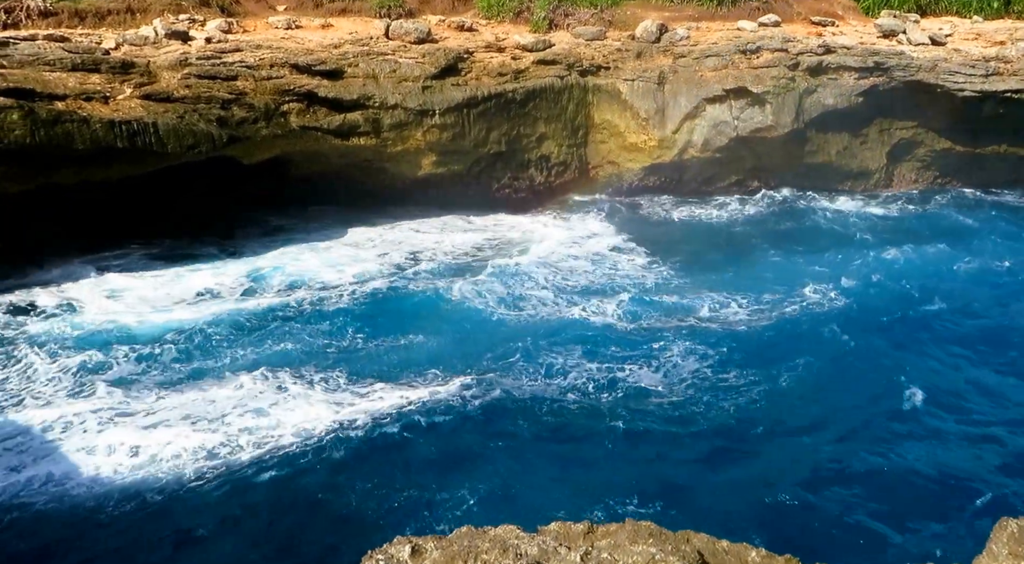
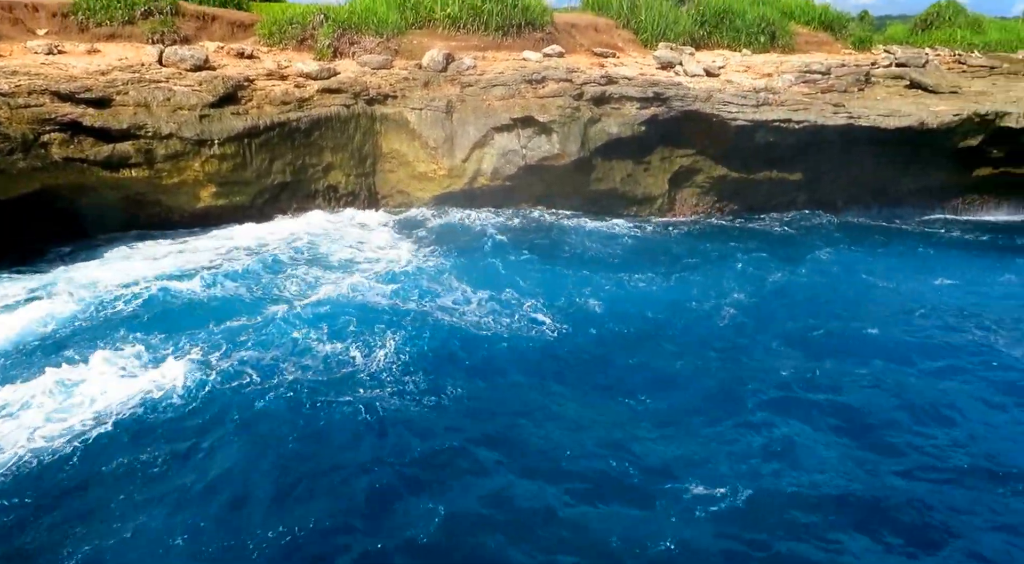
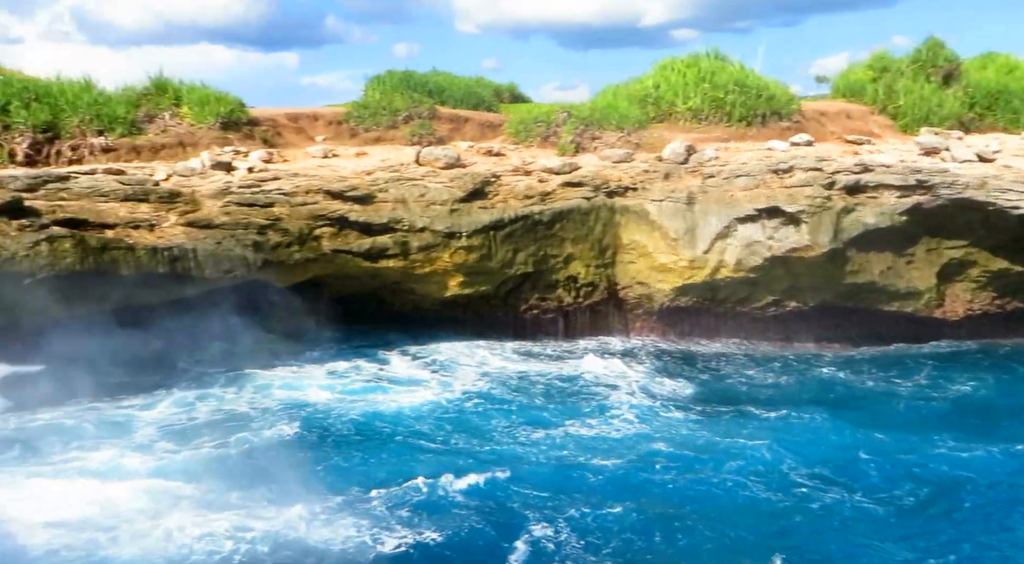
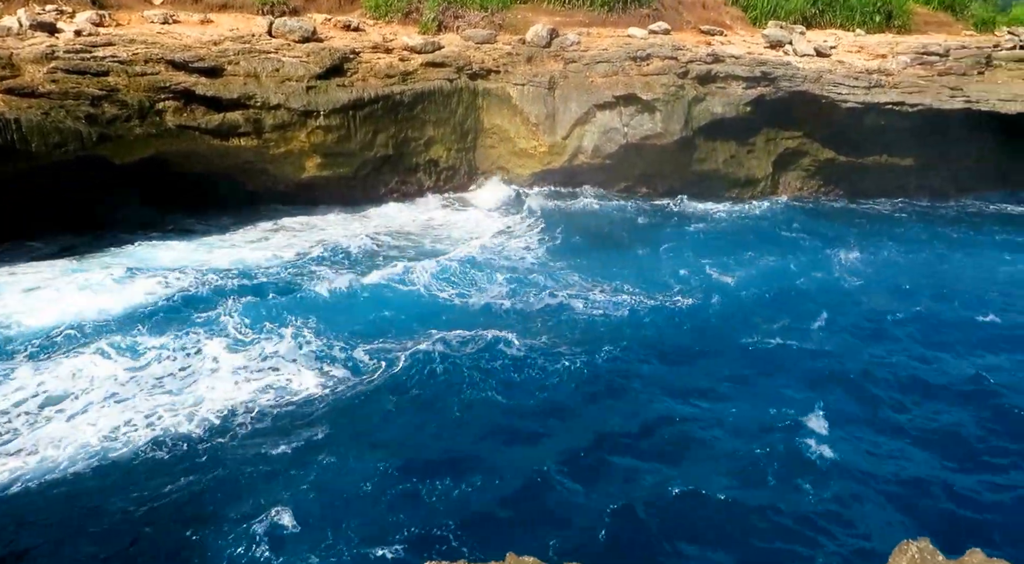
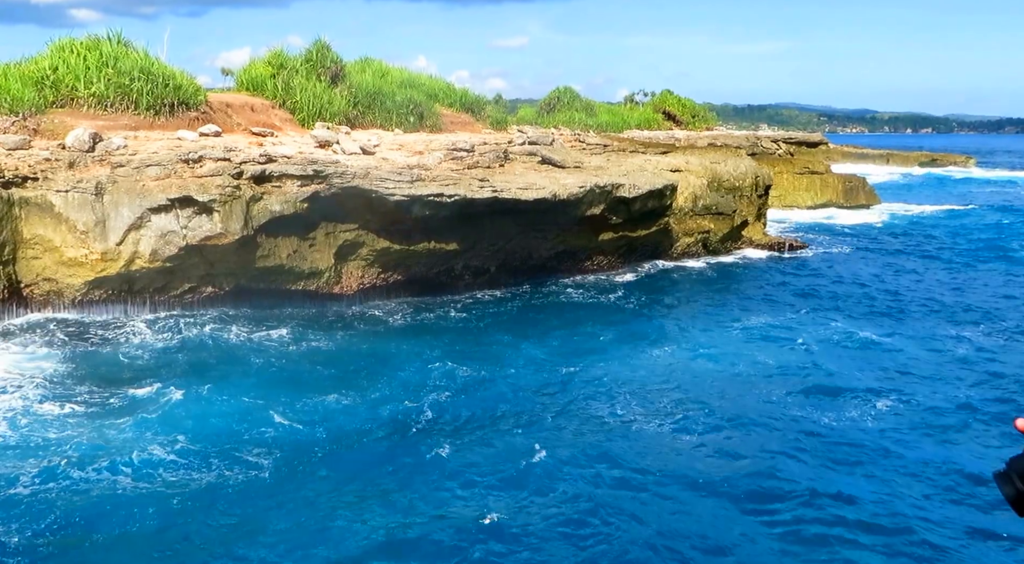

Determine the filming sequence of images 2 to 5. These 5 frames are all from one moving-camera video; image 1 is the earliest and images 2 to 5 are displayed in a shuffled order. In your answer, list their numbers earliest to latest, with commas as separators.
4, 2, 5, 3
